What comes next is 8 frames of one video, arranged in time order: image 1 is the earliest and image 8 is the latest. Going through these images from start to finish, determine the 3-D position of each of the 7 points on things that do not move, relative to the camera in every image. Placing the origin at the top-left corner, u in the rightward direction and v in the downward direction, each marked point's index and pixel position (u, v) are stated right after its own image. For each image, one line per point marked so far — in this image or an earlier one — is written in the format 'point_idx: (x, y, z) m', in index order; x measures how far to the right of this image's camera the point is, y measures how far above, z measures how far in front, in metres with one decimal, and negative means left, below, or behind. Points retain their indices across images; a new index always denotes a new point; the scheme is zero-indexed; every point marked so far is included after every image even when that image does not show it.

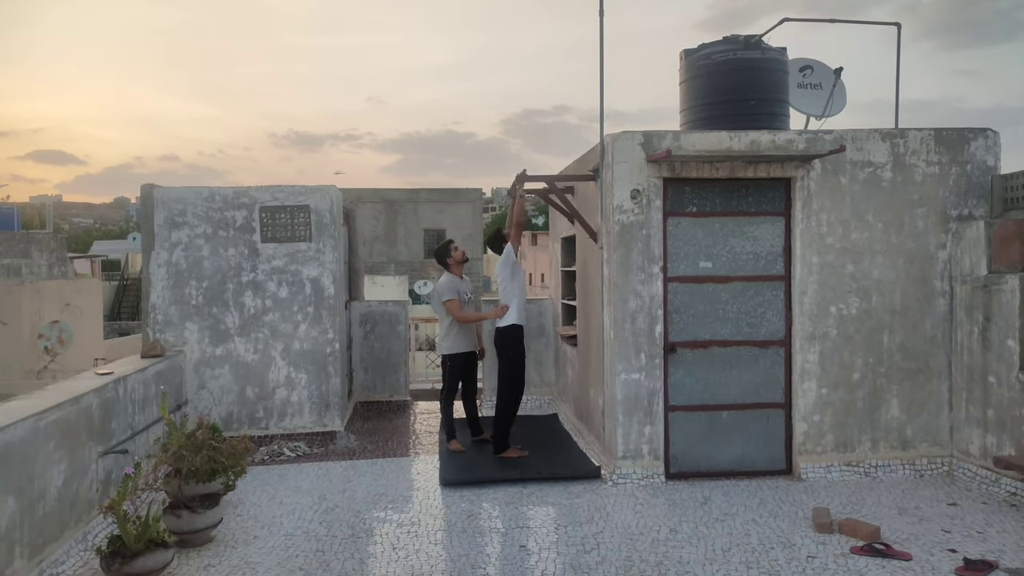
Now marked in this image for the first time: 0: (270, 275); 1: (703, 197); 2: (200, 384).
0: (-2.3, +0.1, +6.7) m
1: (+1.5, +0.7, +5.5) m
2: (-3.0, -0.9, +6.6) m
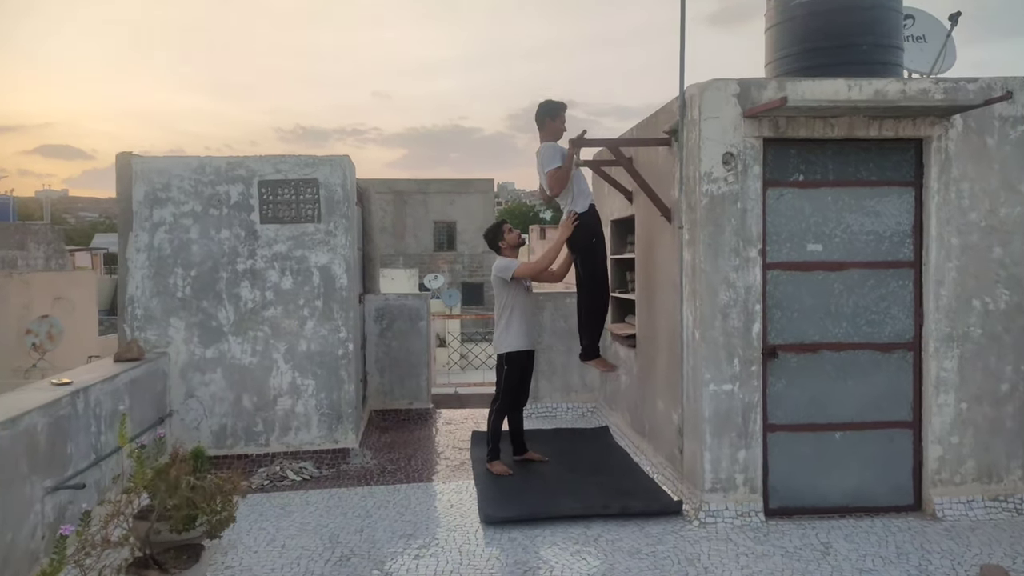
0: (-2.0, +0.2, +5.6) m
1: (+1.9, +0.8, +4.4) m
2: (-2.6, -0.8, +5.6) m
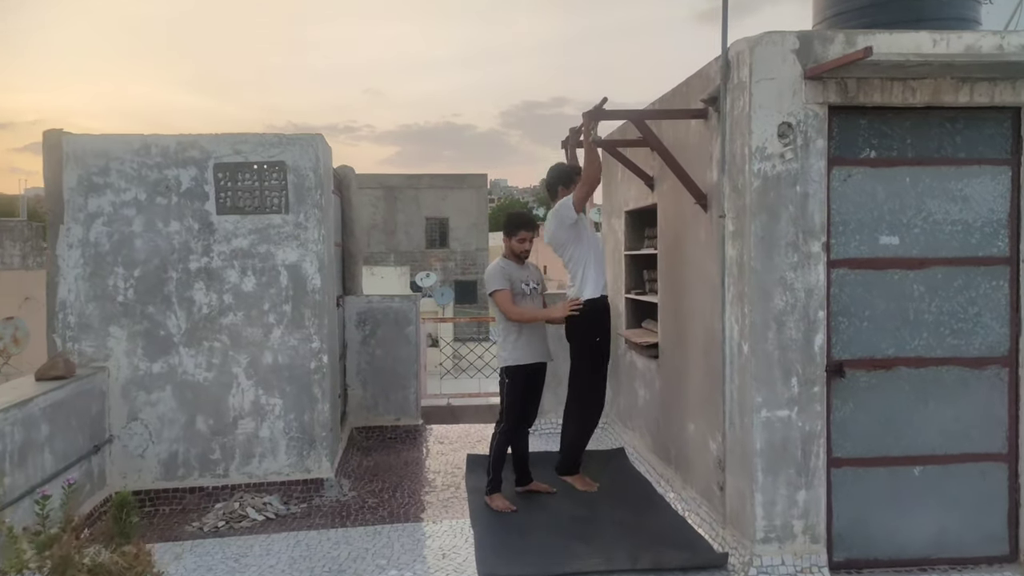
0: (-1.9, +0.2, +4.8) m
1: (+1.9, +0.8, +3.6) m
2: (-2.6, -0.9, +4.7) m
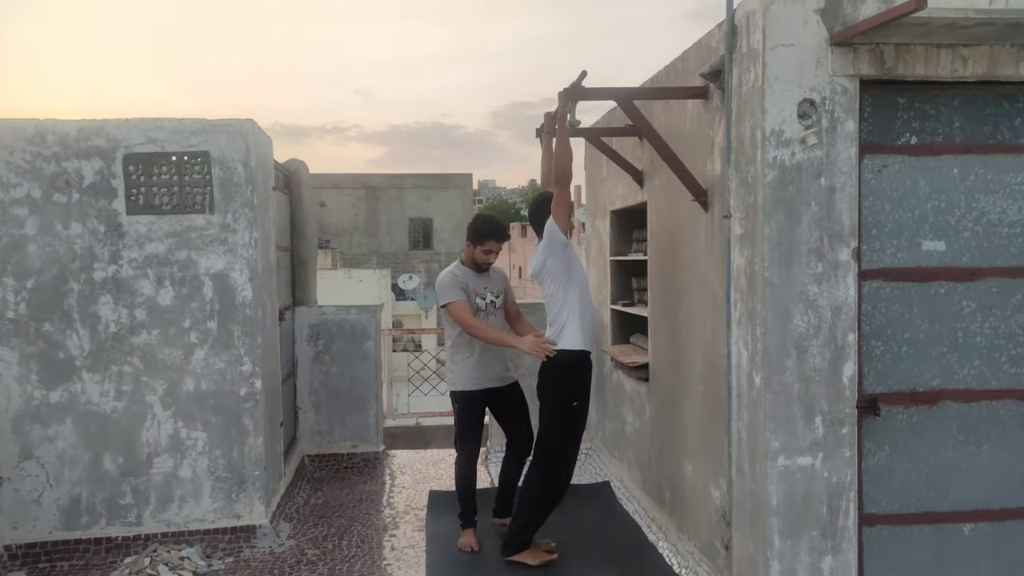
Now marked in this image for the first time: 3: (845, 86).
0: (-2.1, +0.1, +4.0) m
1: (+1.8, +0.7, +2.9) m
2: (-2.8, -0.9, +4.0) m
3: (+1.3, +0.8, +2.8) m
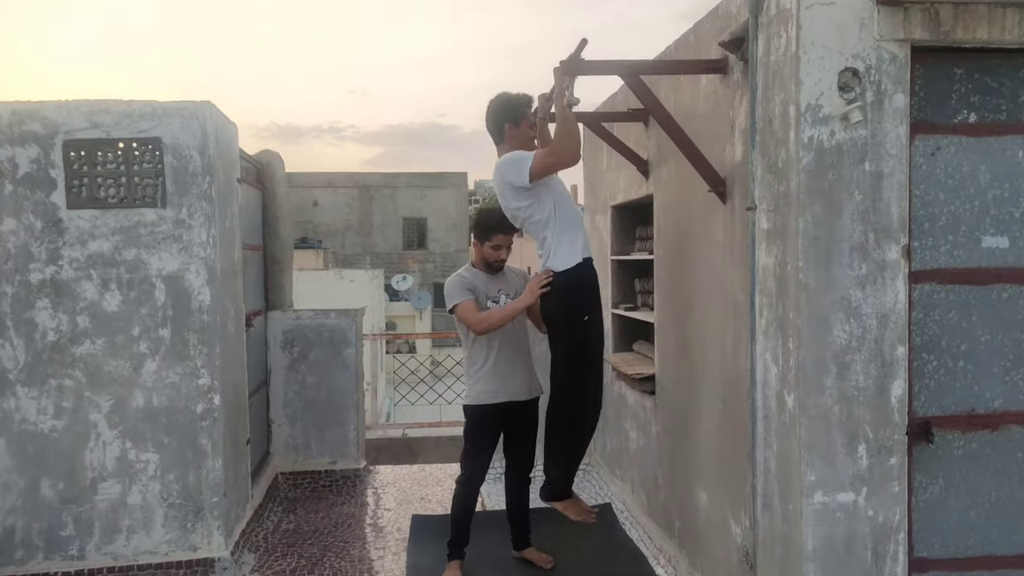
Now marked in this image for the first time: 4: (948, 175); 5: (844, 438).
0: (-2.2, +0.1, +3.6) m
1: (+1.7, +0.7, +2.5) m
2: (-2.8, -1.0, +3.5) m
3: (+1.3, +0.8, +2.4) m
4: (+1.5, +0.4, +2.4) m
5: (+1.1, -0.5, +2.4) m
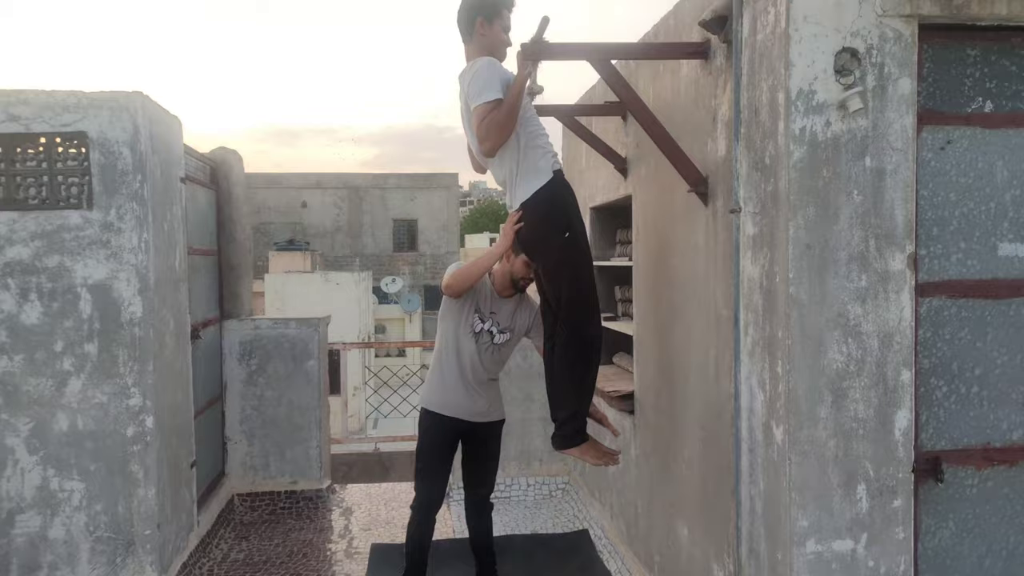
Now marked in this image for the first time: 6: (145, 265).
0: (-2.4, 0.0, +3.2) m
1: (+1.6, +0.7, +2.1) m
2: (-3.0, -1.0, +3.1) m
3: (+1.1, +0.8, +2.0) m
4: (+1.4, +0.4, +2.1) m
5: (+1.0, -0.6, +2.0) m
6: (-1.8, +0.1, +3.3) m
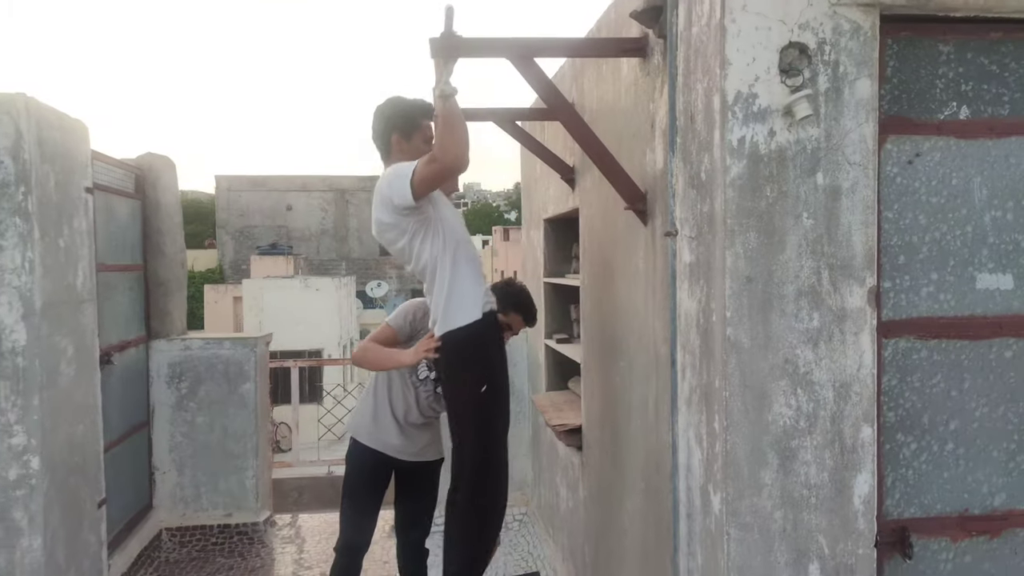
0: (-2.7, -0.1, +2.9) m
1: (+1.3, +0.6, +1.8) m
2: (-3.3, -1.1, +2.8) m
3: (+0.9, +0.7, +1.7) m
4: (+1.1, +0.3, +1.8) m
5: (+0.7, -0.7, +1.7) m
6: (-2.1, 0.0, +3.0) m
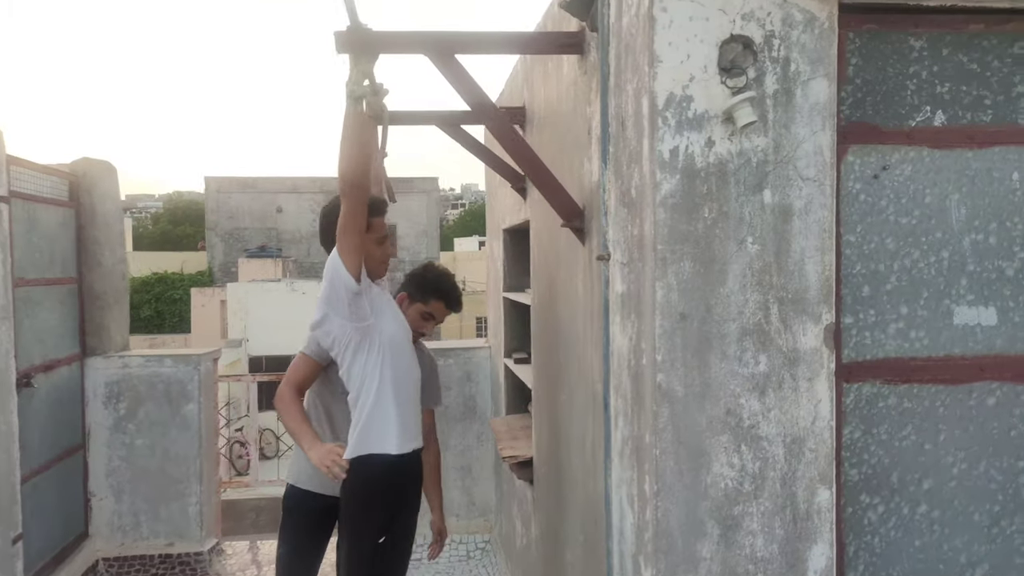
0: (-2.9, -0.1, +2.6) m
1: (+1.0, +0.5, +1.5) m
2: (-3.5, -1.2, +2.5) m
3: (+0.6, +0.6, +1.4) m
4: (+0.9, +0.2, +1.5) m
5: (+0.5, -0.7, +1.4) m
6: (-2.3, -0.1, +2.7) m
